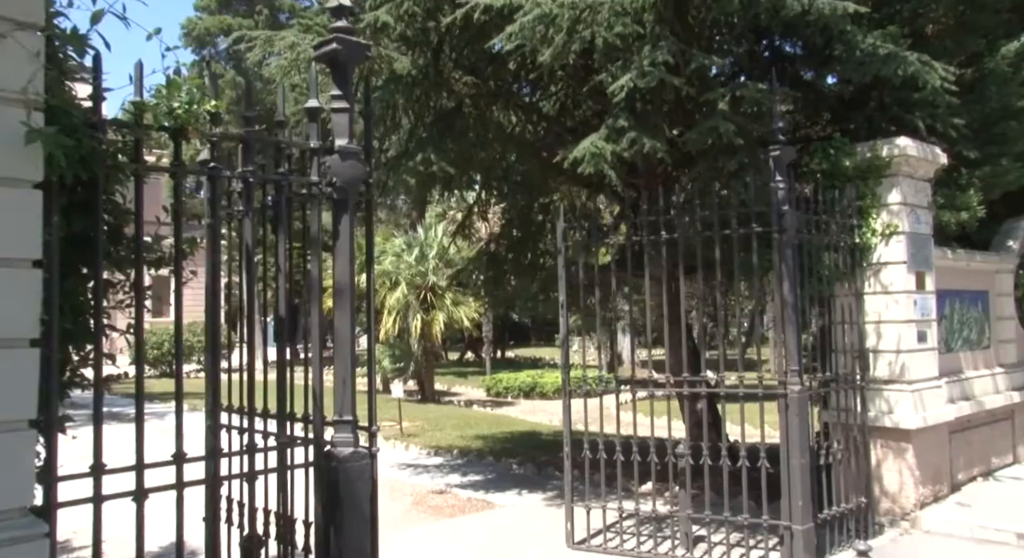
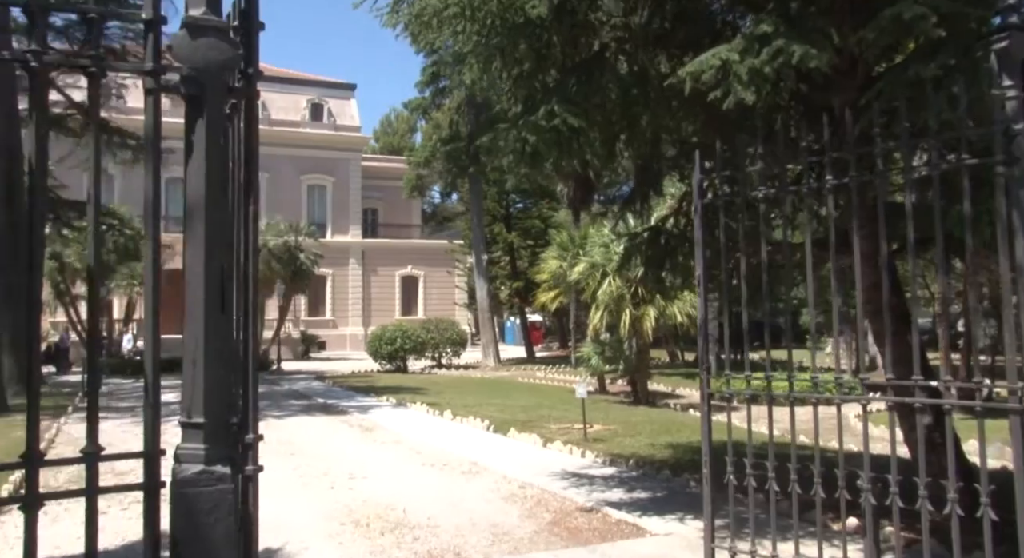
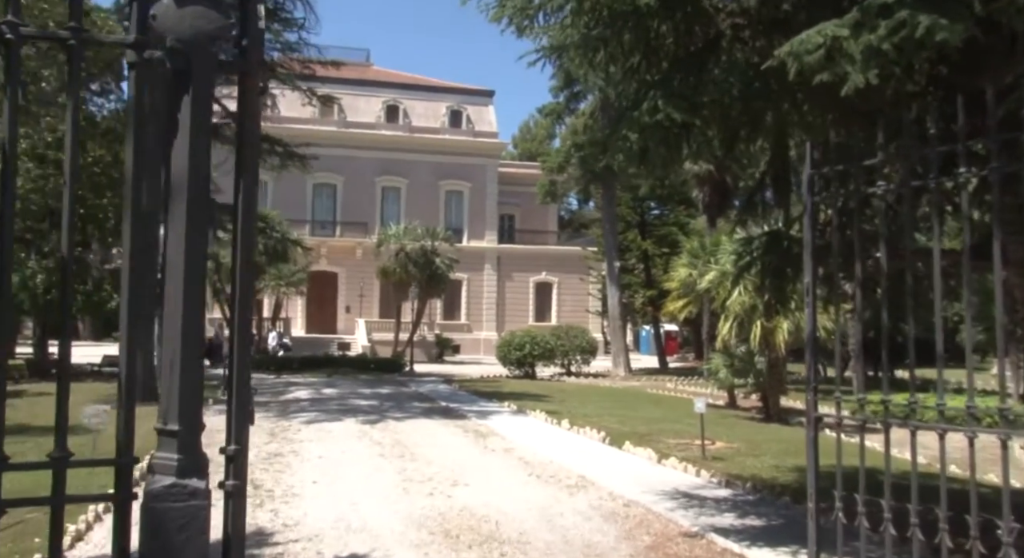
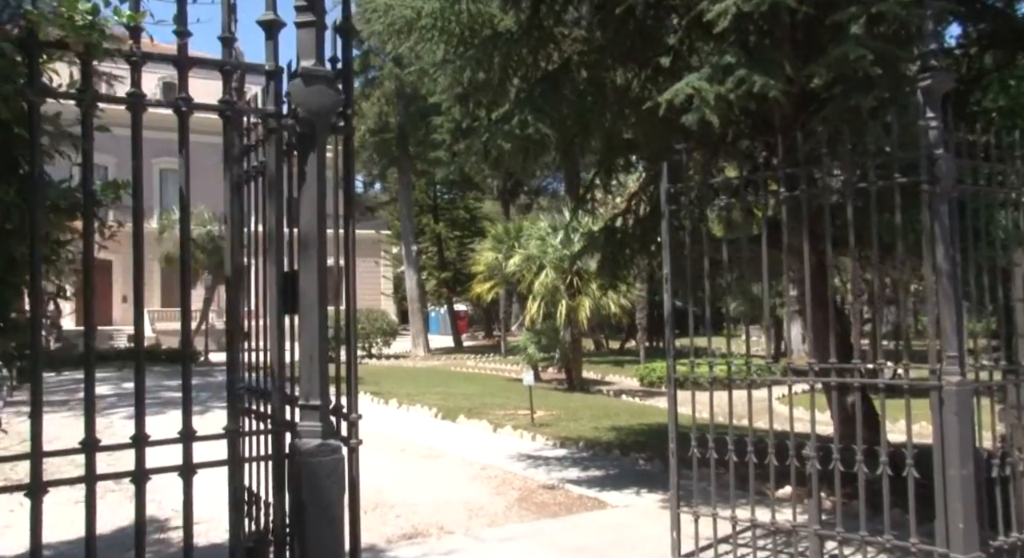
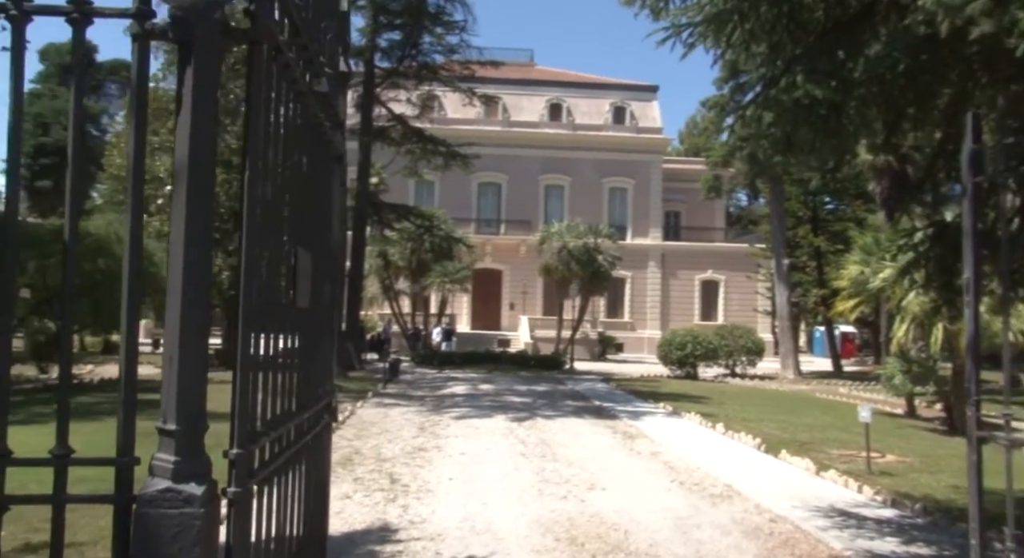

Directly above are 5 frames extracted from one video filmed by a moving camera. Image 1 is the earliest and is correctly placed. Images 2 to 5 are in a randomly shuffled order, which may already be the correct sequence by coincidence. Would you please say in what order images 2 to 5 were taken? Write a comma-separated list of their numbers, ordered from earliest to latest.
4, 2, 3, 5
